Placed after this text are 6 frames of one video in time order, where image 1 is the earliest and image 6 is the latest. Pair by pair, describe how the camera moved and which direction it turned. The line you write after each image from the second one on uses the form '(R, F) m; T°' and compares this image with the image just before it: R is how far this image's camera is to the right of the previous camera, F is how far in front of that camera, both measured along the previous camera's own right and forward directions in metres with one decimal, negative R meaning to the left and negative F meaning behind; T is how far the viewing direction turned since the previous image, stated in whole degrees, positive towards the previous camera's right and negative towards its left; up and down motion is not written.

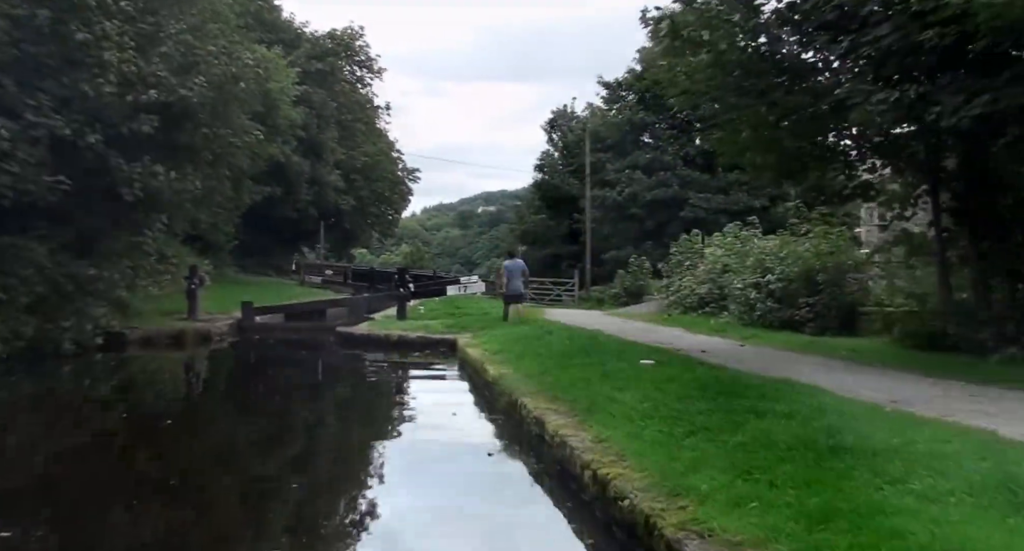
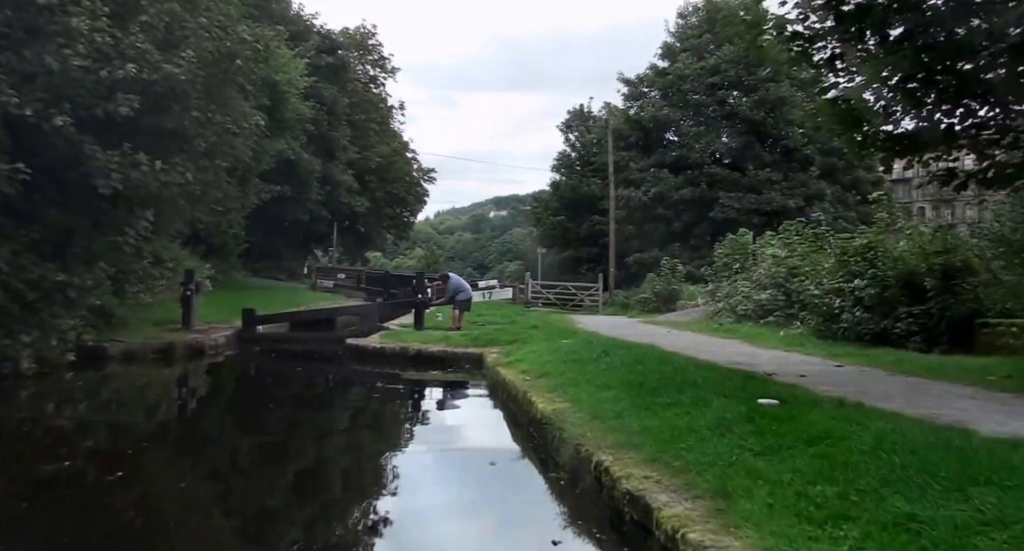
(-0.4, +2.4) m; -1°
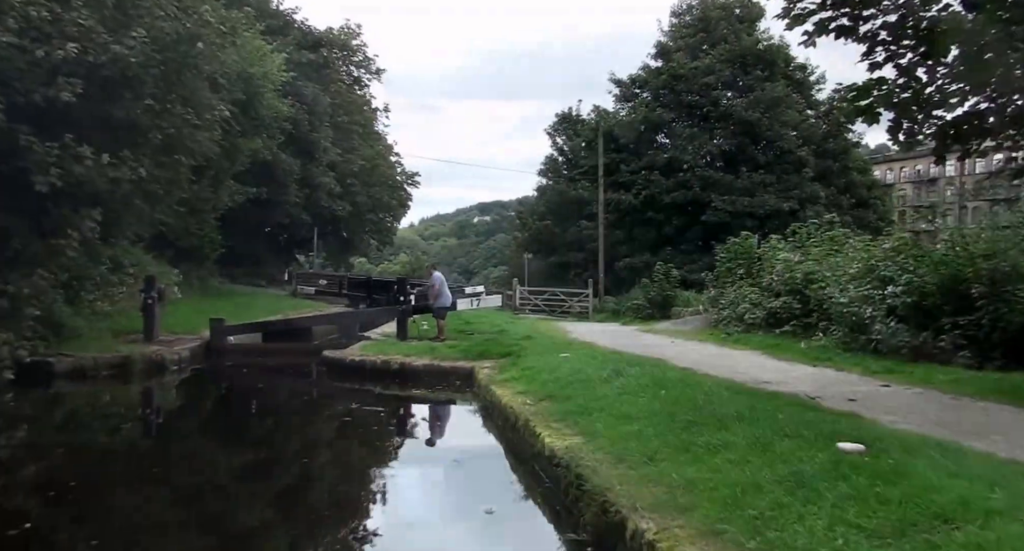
(-0.1, +1.5) m; +1°
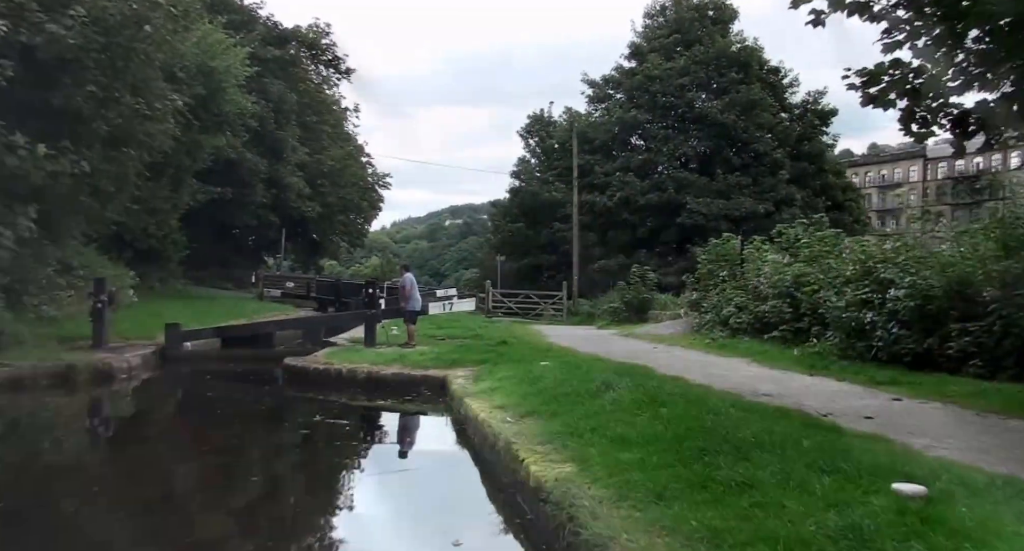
(-0.1, +1.0) m; +2°
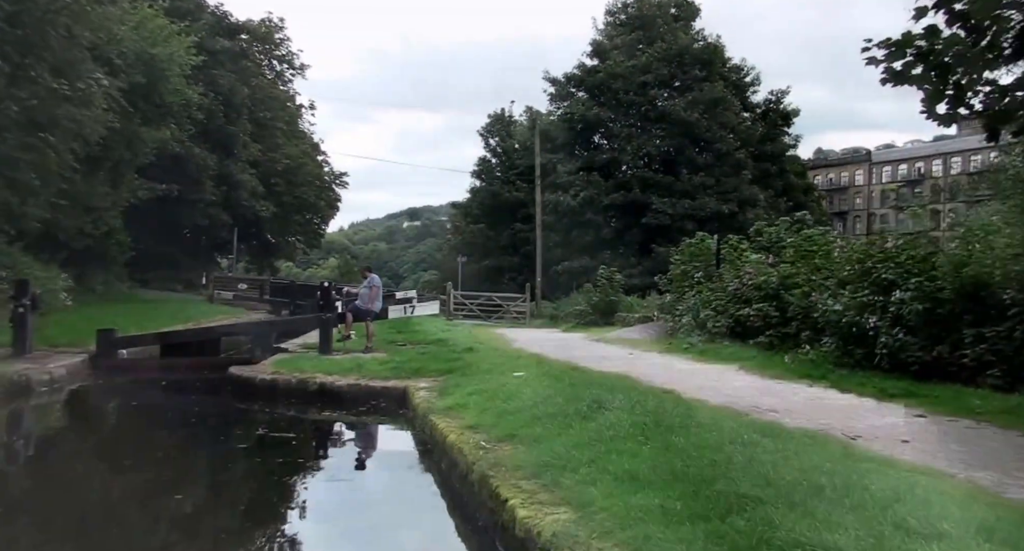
(-0.1, +1.2) m; +2°
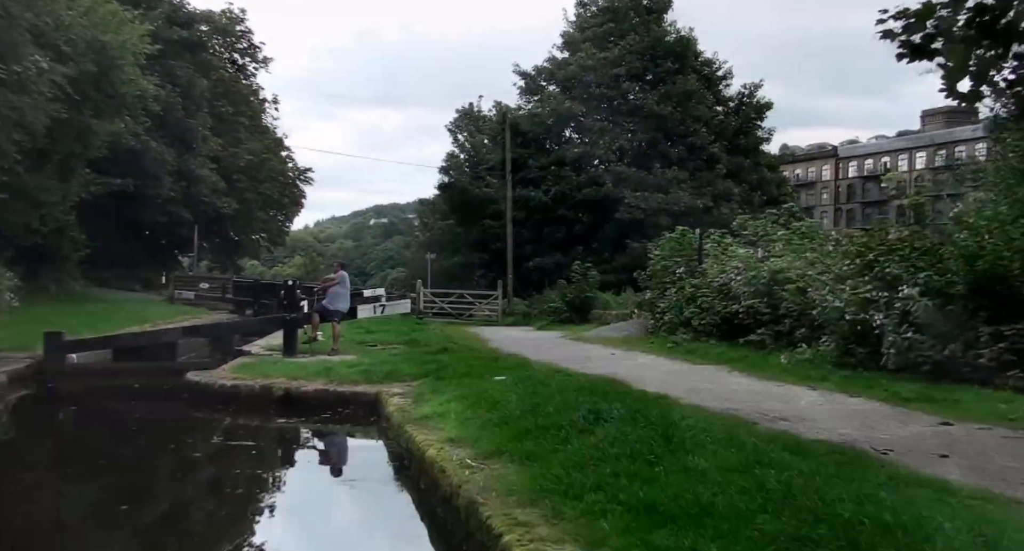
(-0.1, +0.9) m; +2°
